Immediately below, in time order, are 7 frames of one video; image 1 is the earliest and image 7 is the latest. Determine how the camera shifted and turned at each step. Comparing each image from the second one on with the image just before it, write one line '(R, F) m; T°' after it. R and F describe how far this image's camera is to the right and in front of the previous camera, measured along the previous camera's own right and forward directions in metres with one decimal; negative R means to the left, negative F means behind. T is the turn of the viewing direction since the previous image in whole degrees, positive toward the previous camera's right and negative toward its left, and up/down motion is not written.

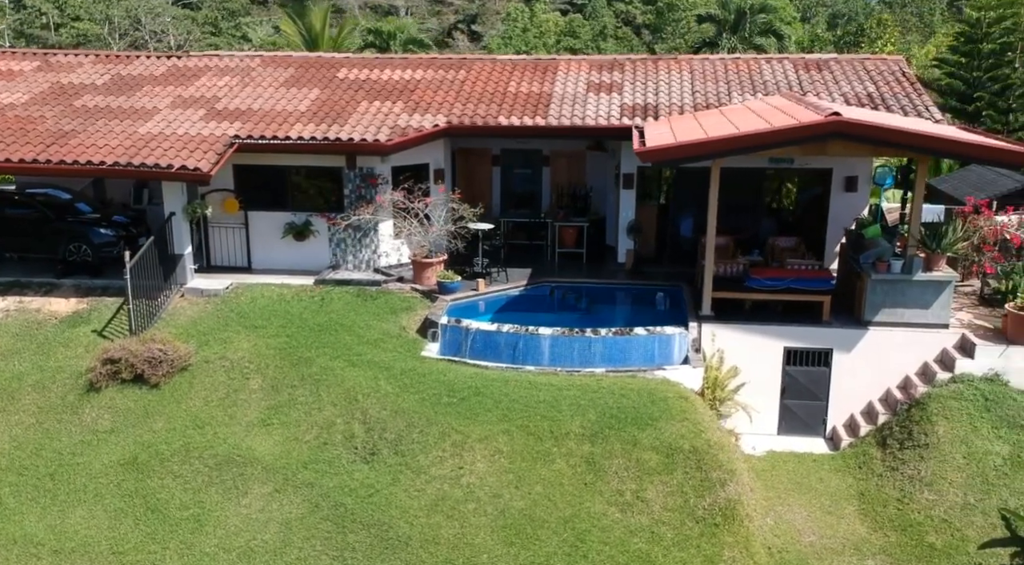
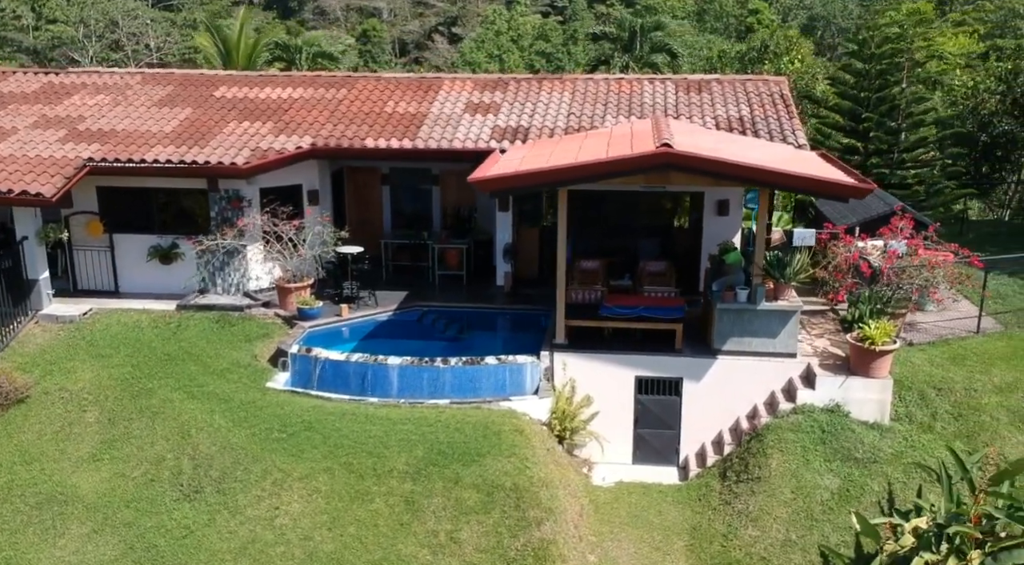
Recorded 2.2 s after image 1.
(+1.8, +0.2) m; +1°
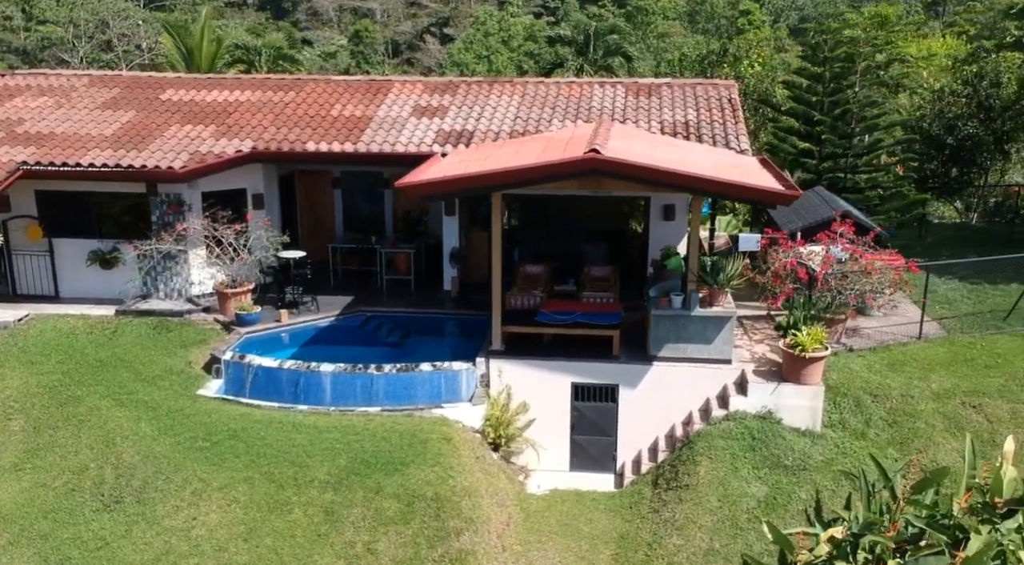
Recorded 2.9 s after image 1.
(+0.8, +0.1) m; +1°
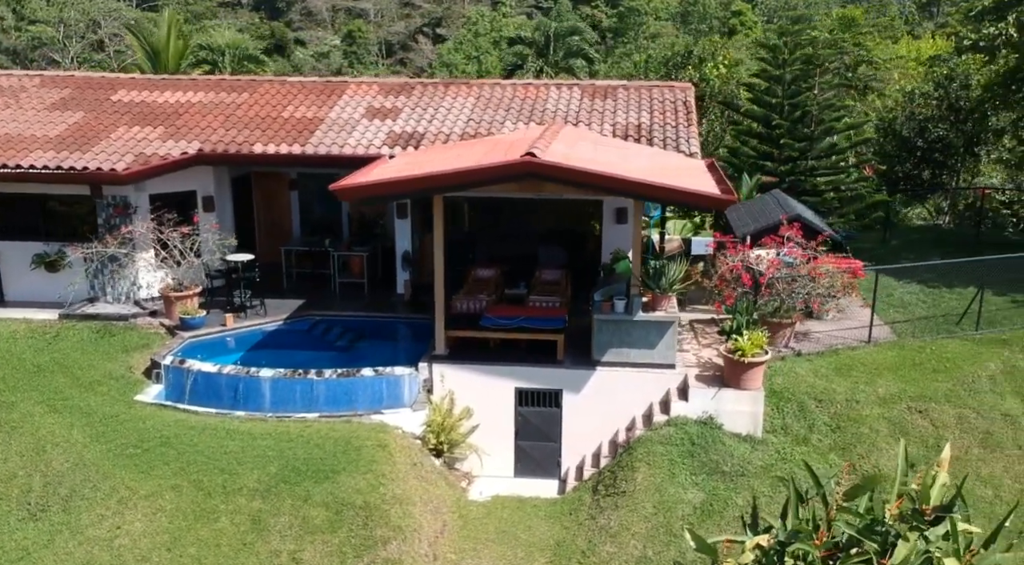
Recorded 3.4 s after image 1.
(+0.7, +0.1) m; +1°
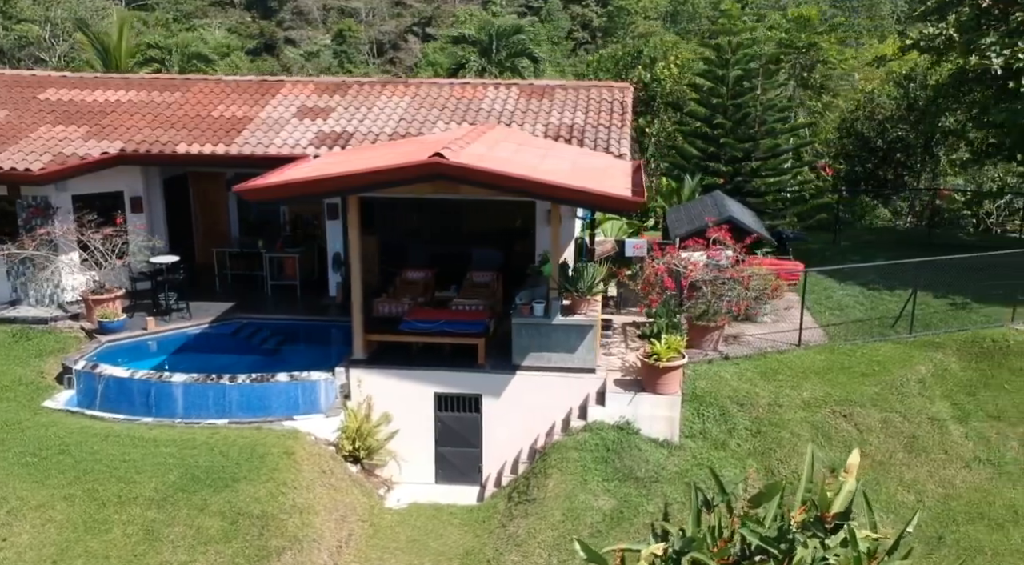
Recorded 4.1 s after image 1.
(+1.0, +0.2) m; +1°
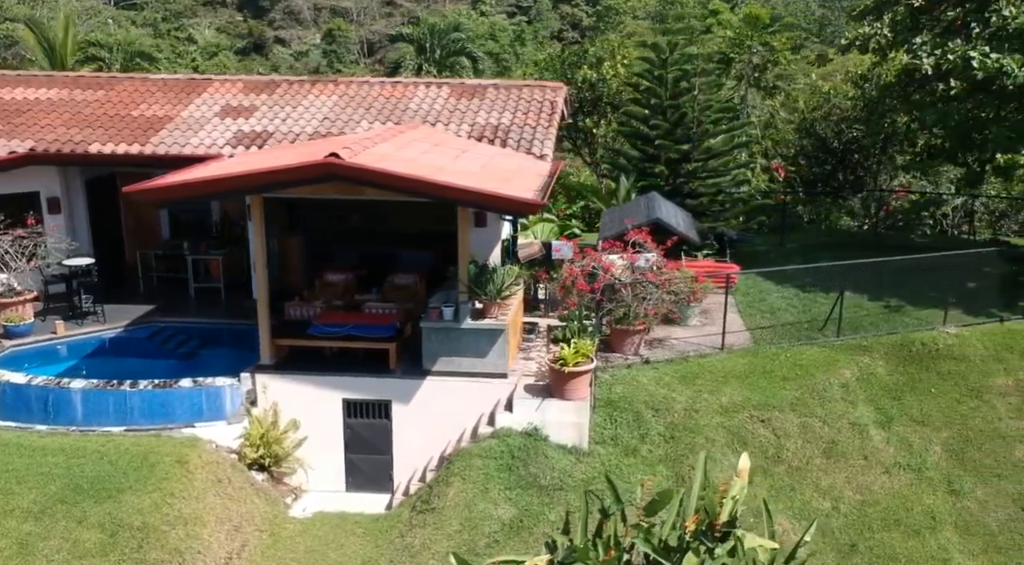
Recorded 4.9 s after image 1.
(+1.0, +0.2) m; +1°
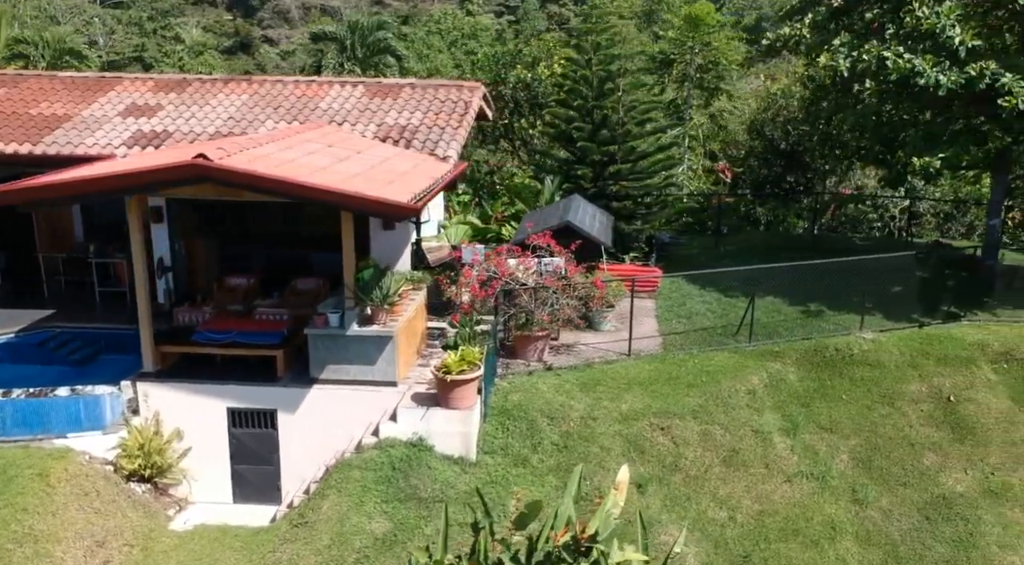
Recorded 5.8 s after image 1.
(+1.2, +0.3) m; +1°
